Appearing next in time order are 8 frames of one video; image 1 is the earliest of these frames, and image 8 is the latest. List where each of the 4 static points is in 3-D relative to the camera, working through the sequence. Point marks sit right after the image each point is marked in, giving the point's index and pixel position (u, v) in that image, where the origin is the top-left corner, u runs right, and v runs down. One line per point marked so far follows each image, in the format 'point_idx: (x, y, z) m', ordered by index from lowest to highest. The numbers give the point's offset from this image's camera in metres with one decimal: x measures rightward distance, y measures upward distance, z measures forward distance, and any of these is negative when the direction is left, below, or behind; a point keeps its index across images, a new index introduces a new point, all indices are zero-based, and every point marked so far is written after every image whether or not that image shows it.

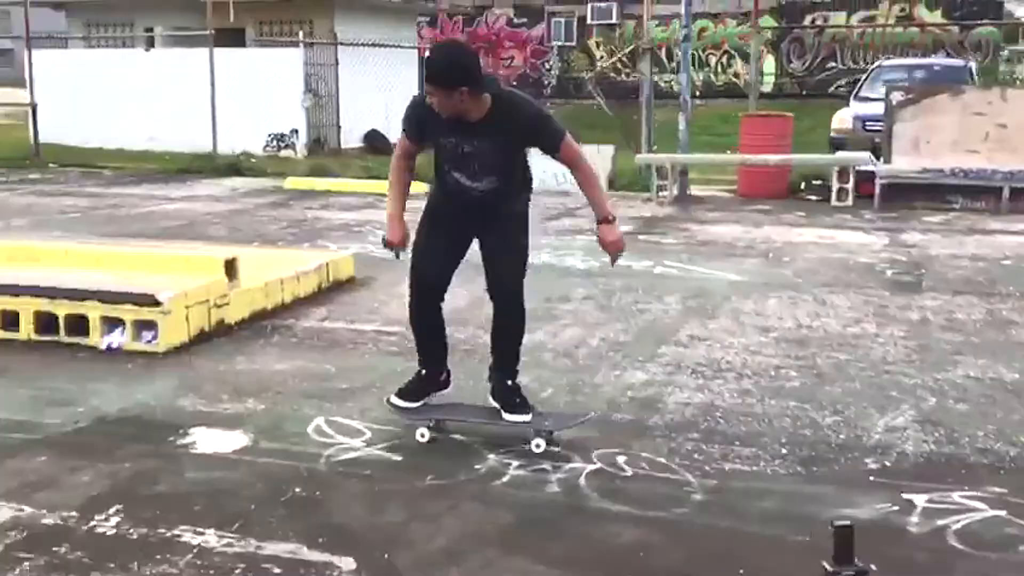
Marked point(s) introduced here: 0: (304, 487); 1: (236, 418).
0: (-0.9, -0.9, +3.8) m
1: (-1.5, -0.7, +4.6) m
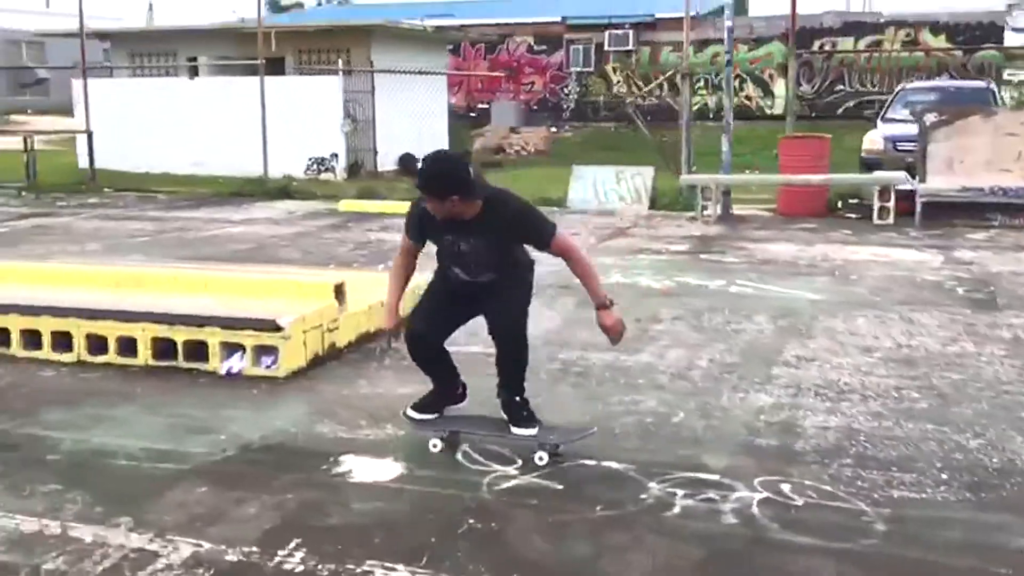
0: (-0.1, -1.0, +3.6) m
1: (-0.7, -0.9, +4.4) m
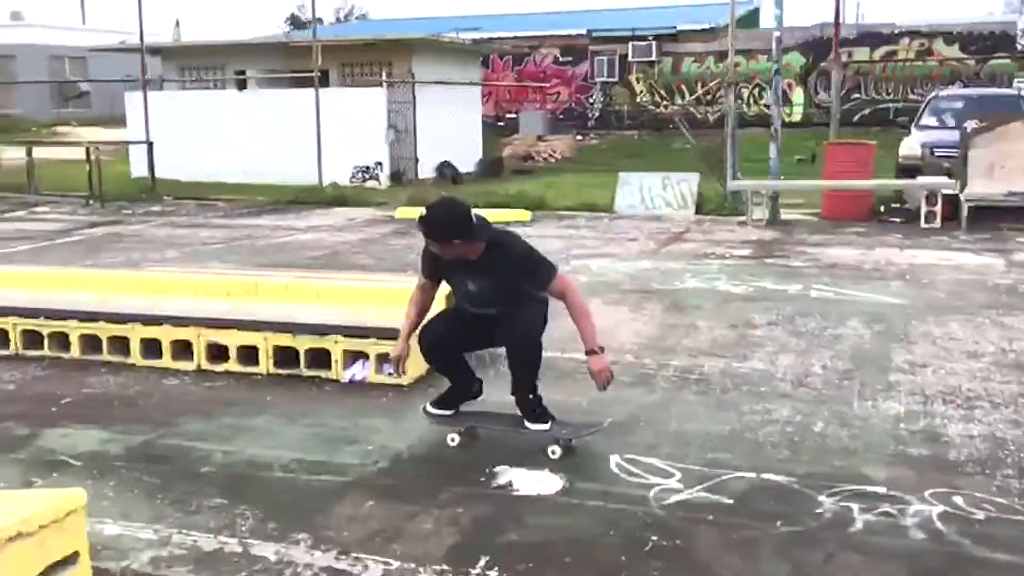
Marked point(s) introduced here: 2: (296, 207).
0: (+0.6, -1.0, +3.5) m
1: (+0.1, -0.9, +4.3) m
2: (-4.7, +1.8, +18.5) m
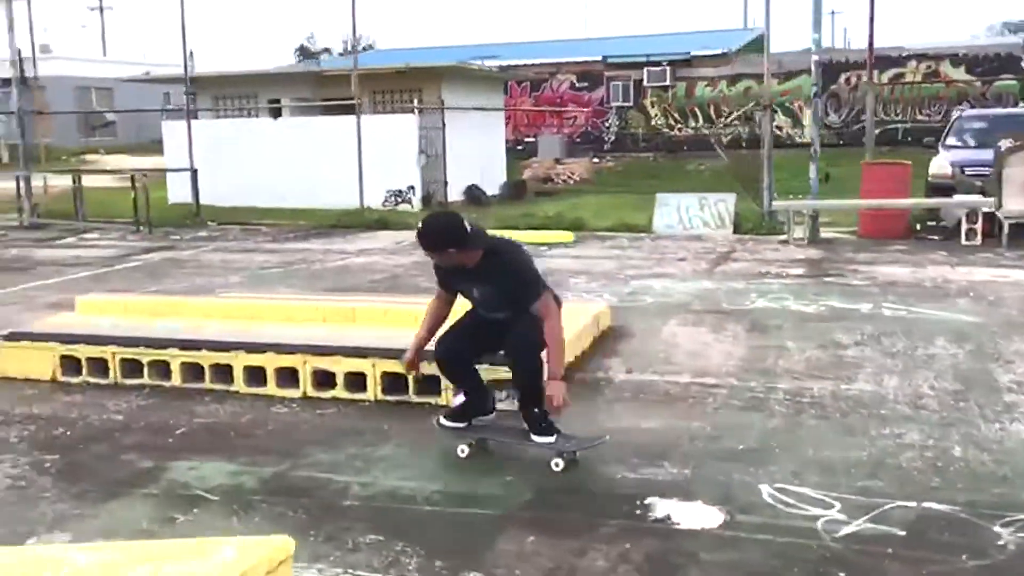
0: (+1.3, -1.1, +3.3) m
1: (+0.8, -1.0, +4.2) m
2: (-3.9, +1.3, +18.5) m
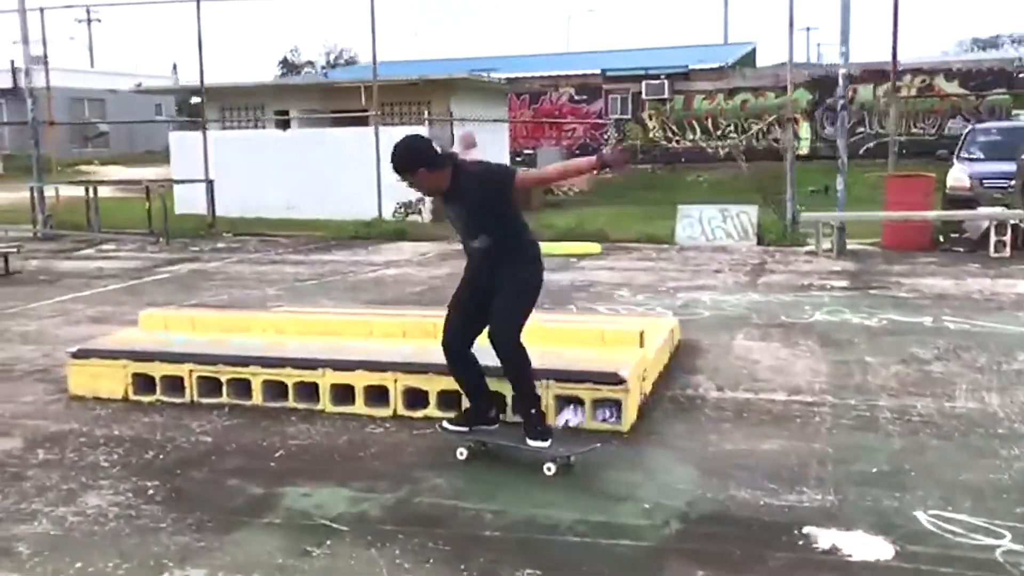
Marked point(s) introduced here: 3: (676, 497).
0: (+2.0, -1.2, +3.1) m
1: (+1.5, -1.1, +3.9) m
2: (-3.4, +1.0, +18.2) m
3: (+0.8, -1.0, +4.1) m
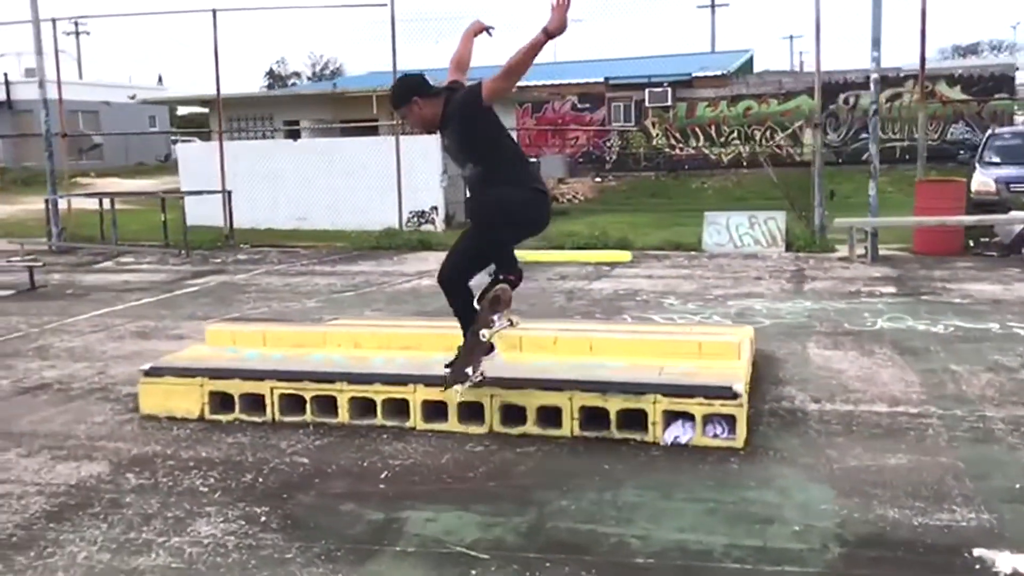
0: (+2.7, -1.2, +2.9) m
1: (+2.2, -1.1, +3.7) m
2: (-2.9, +0.8, +18.0) m
3: (+1.5, -1.1, +3.9) m
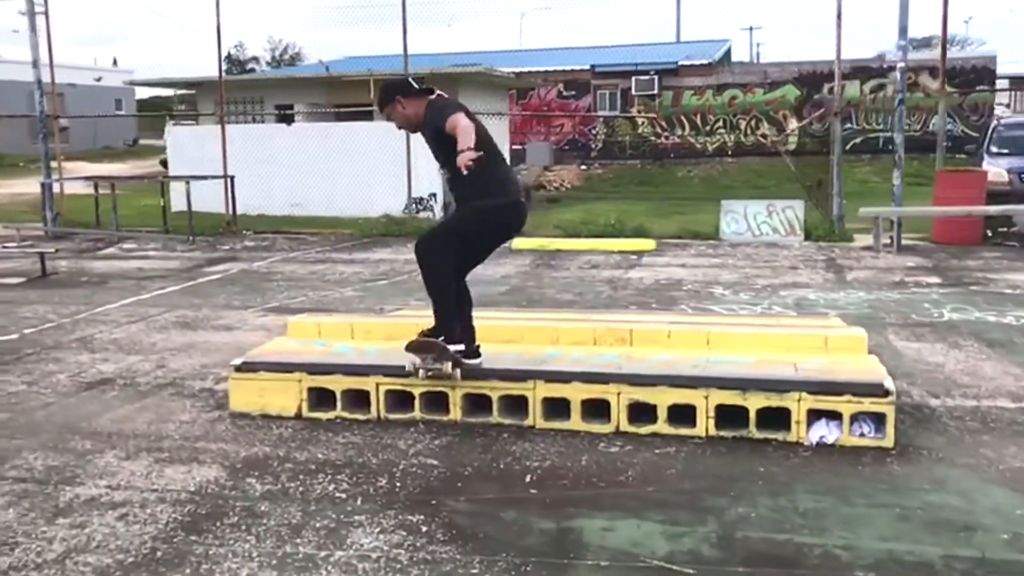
0: (+3.6, -1.2, +2.7) m
1: (+3.0, -1.1, +3.5) m
2: (-2.5, +1.0, +17.6) m
3: (+2.3, -1.1, +3.7) m
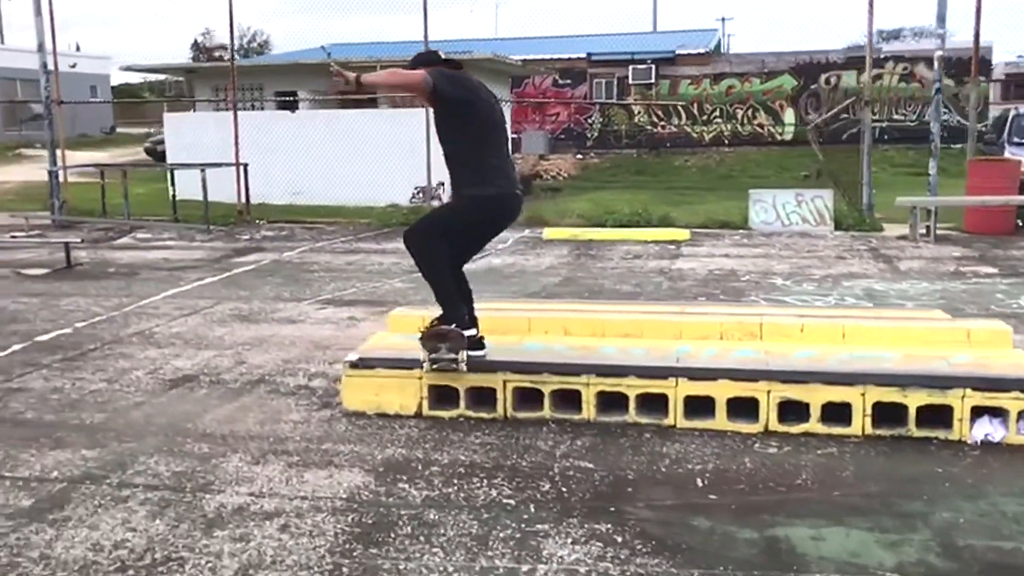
0: (+4.4, -1.2, +2.6) m
1: (+3.9, -1.1, +3.3) m
2: (-2.0, +1.2, +17.2) m
3: (+3.2, -1.0, +3.5) m
